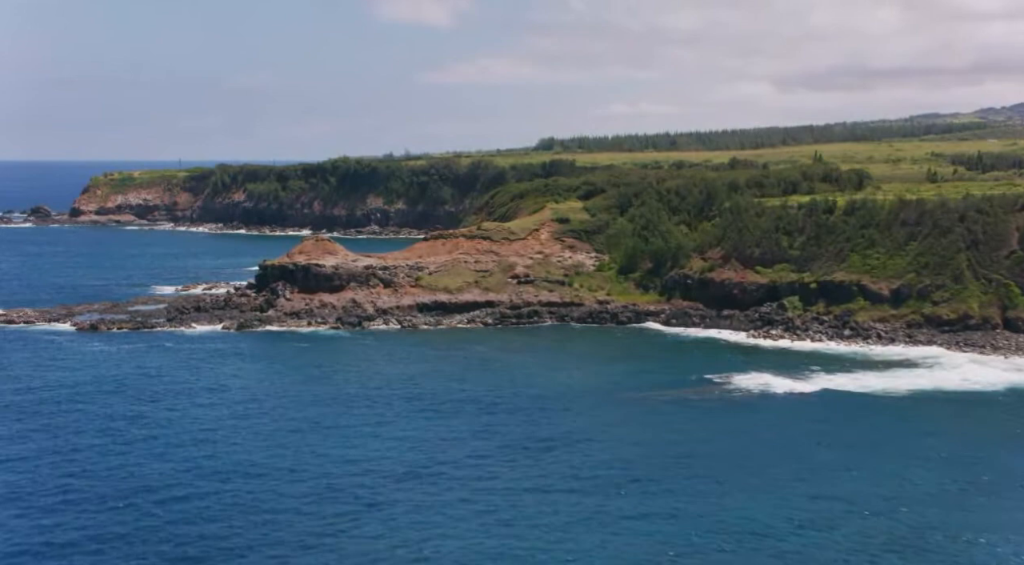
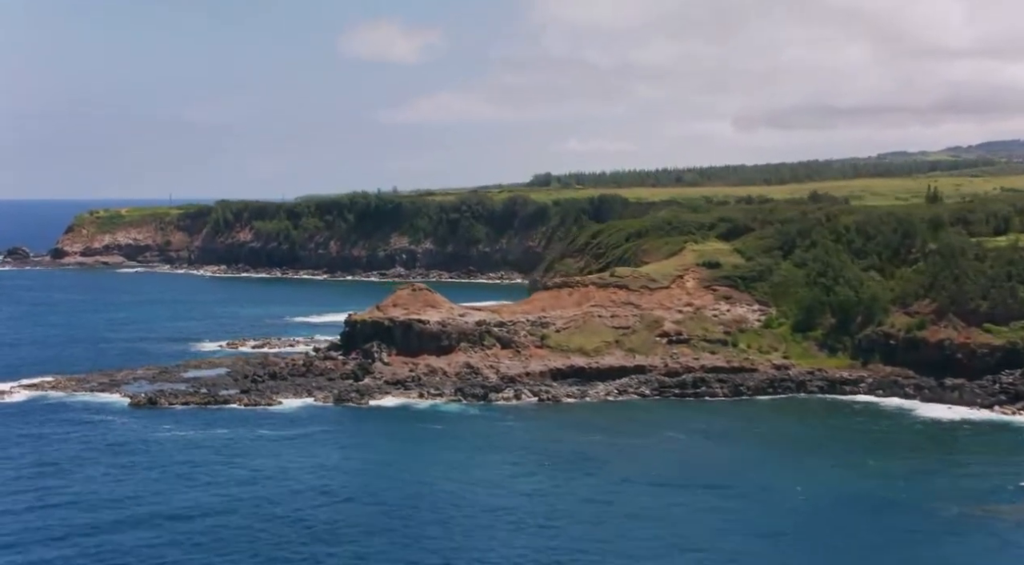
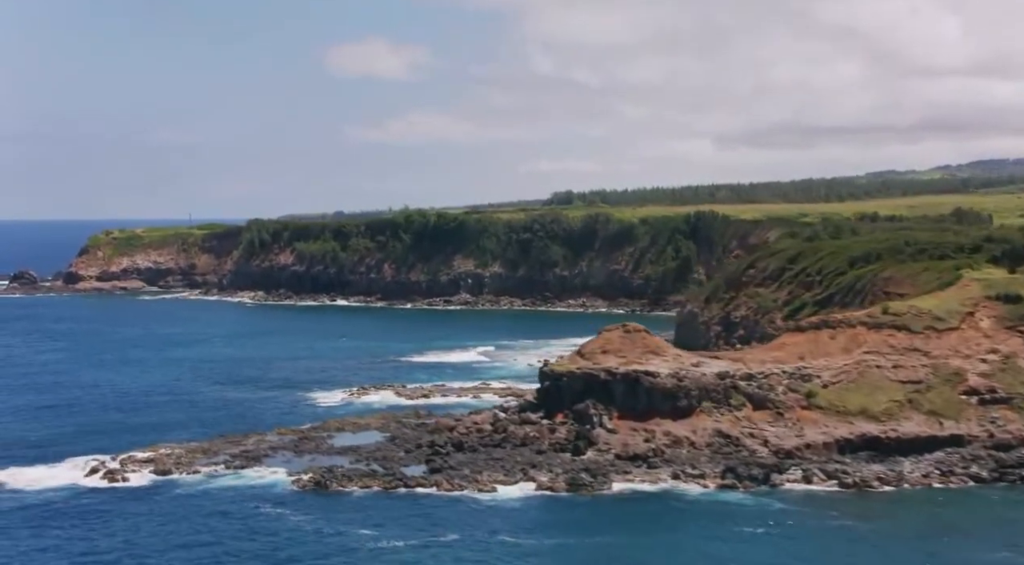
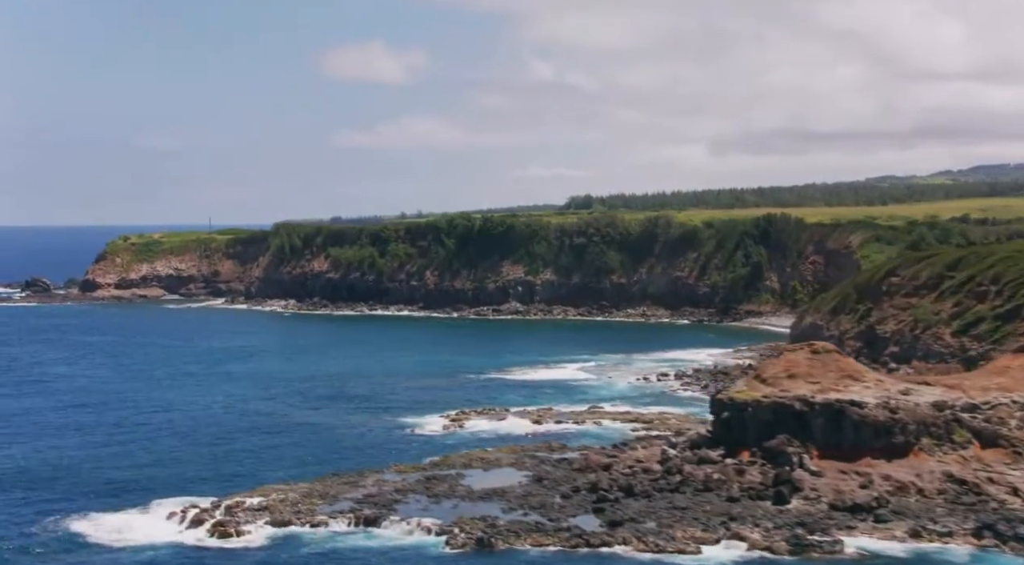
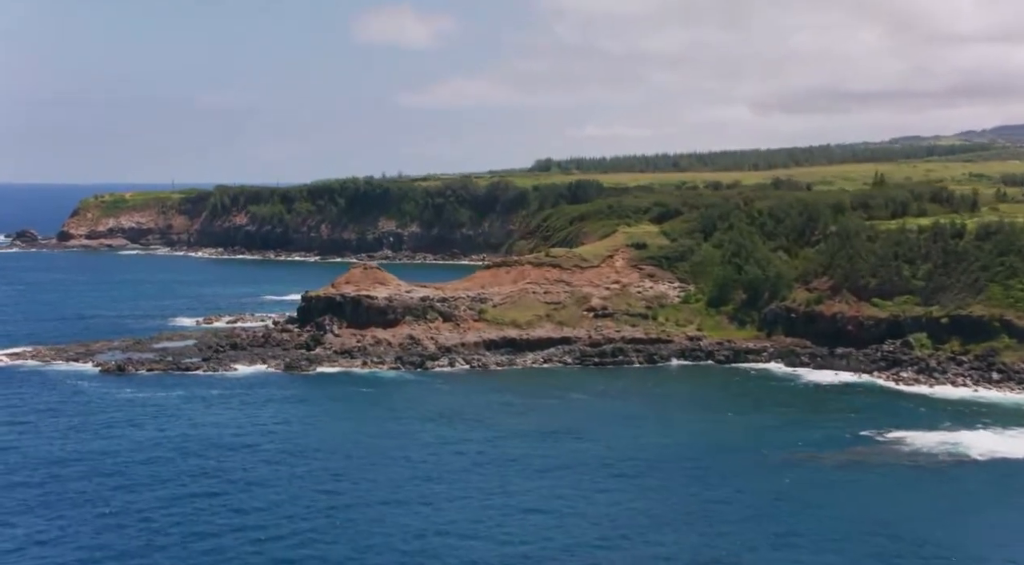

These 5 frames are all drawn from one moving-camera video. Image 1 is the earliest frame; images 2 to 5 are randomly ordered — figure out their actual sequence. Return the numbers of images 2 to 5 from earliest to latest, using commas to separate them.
5, 2, 3, 4
